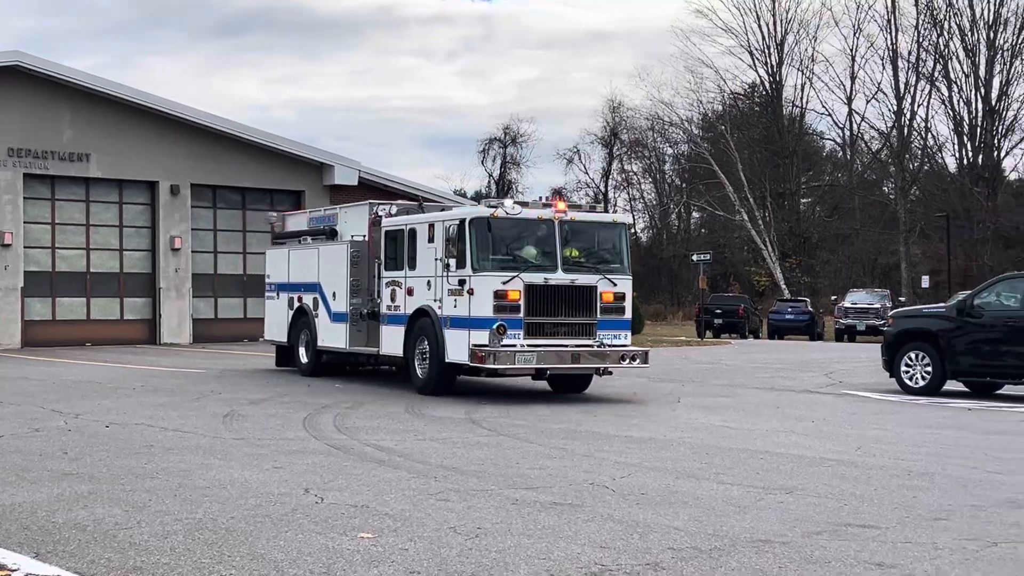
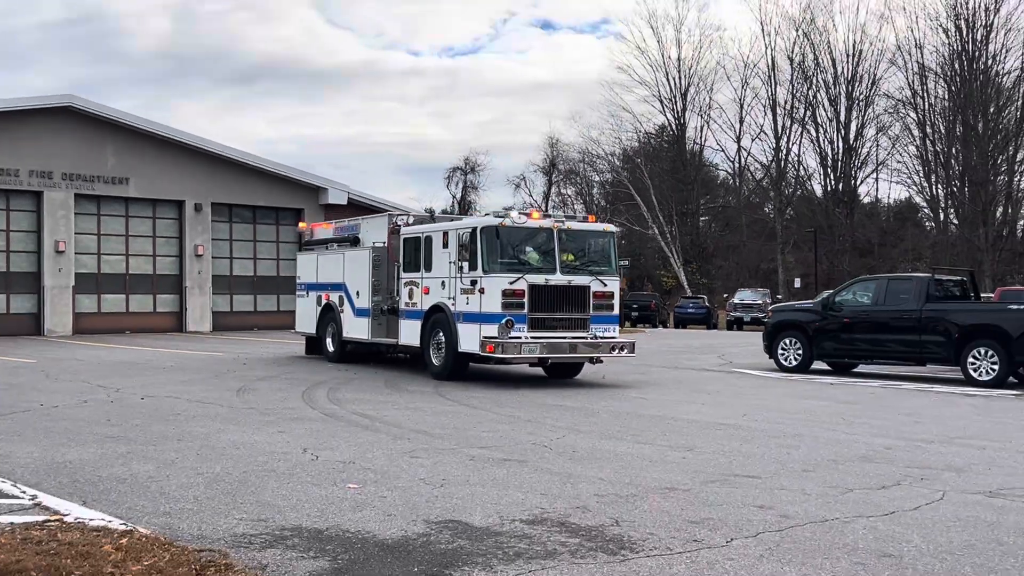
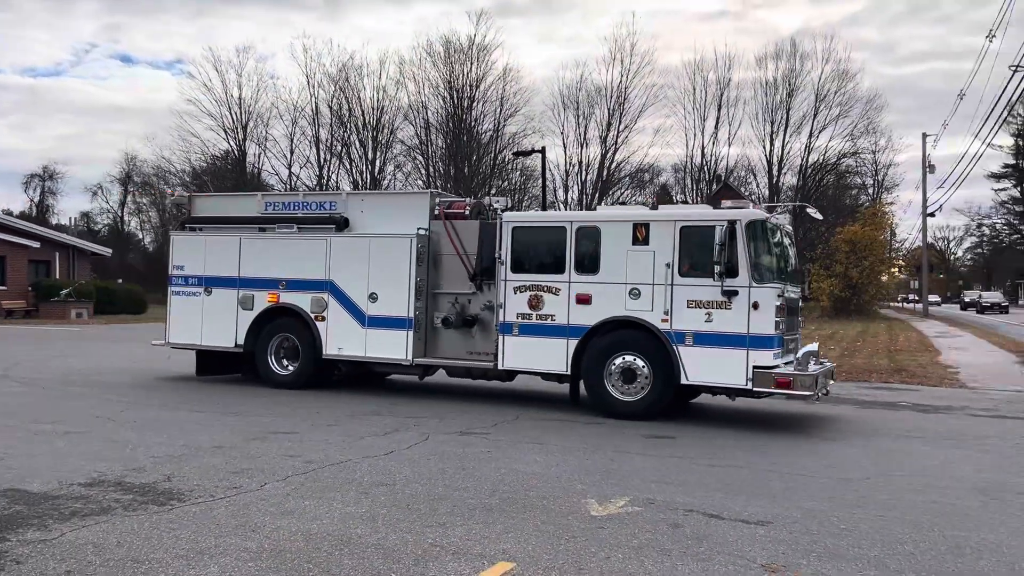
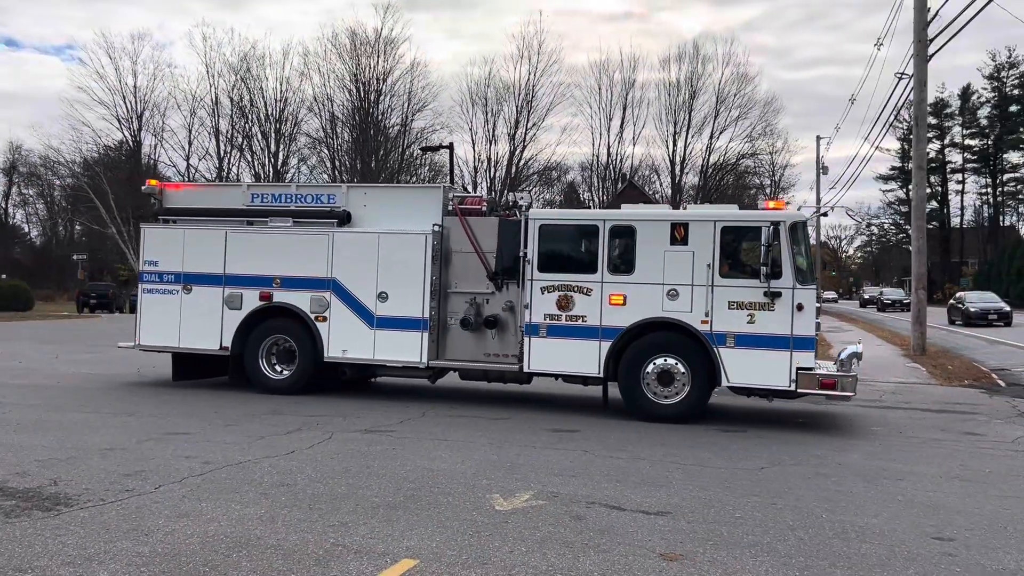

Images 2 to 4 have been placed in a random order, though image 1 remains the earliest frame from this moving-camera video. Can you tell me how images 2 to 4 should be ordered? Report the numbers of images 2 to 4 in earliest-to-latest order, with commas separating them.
2, 3, 4
